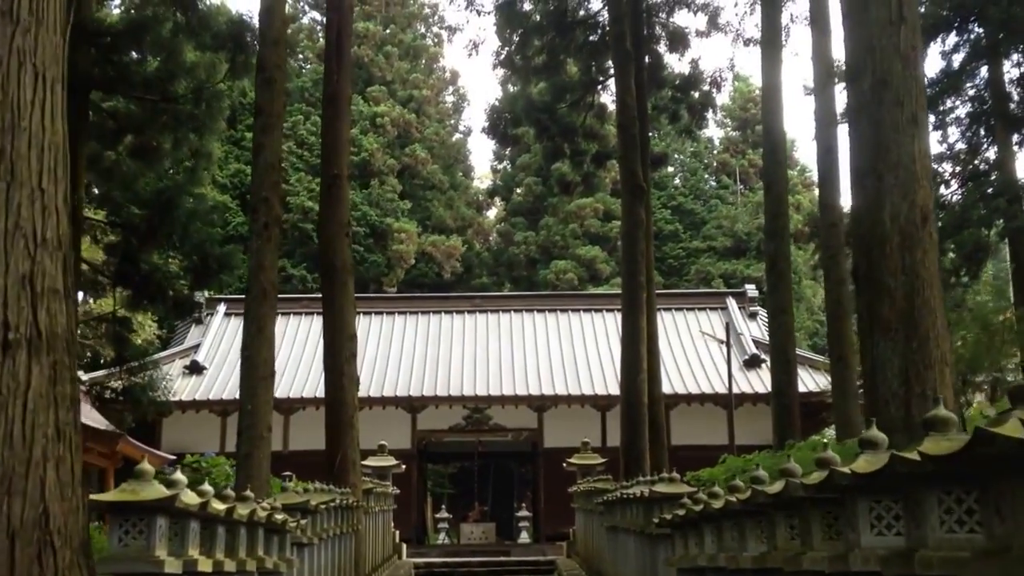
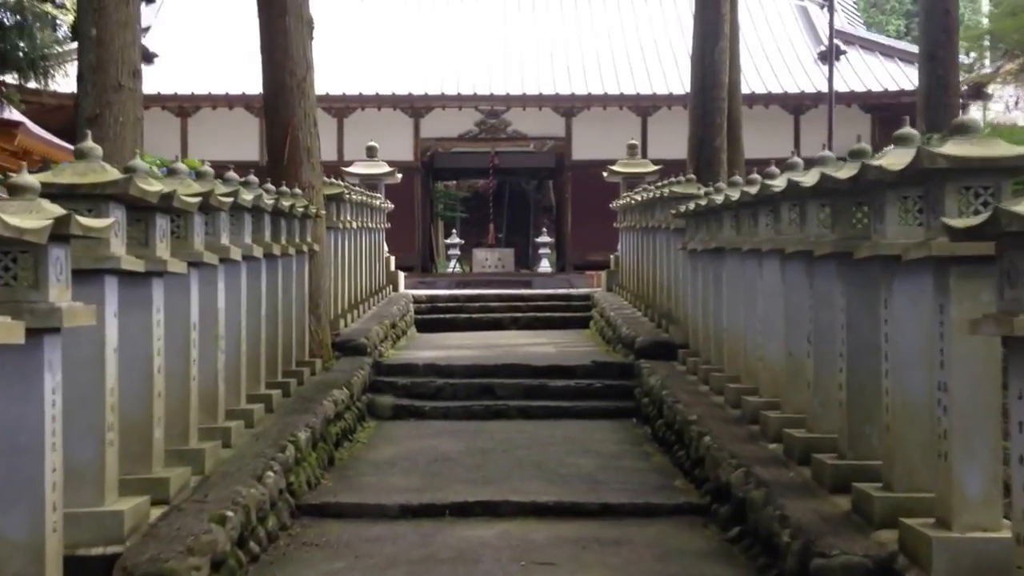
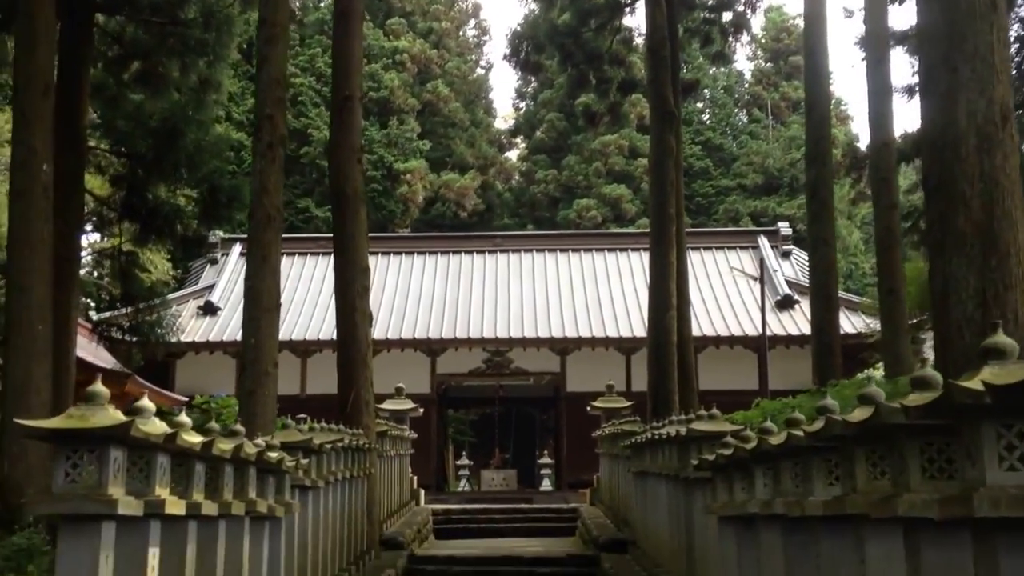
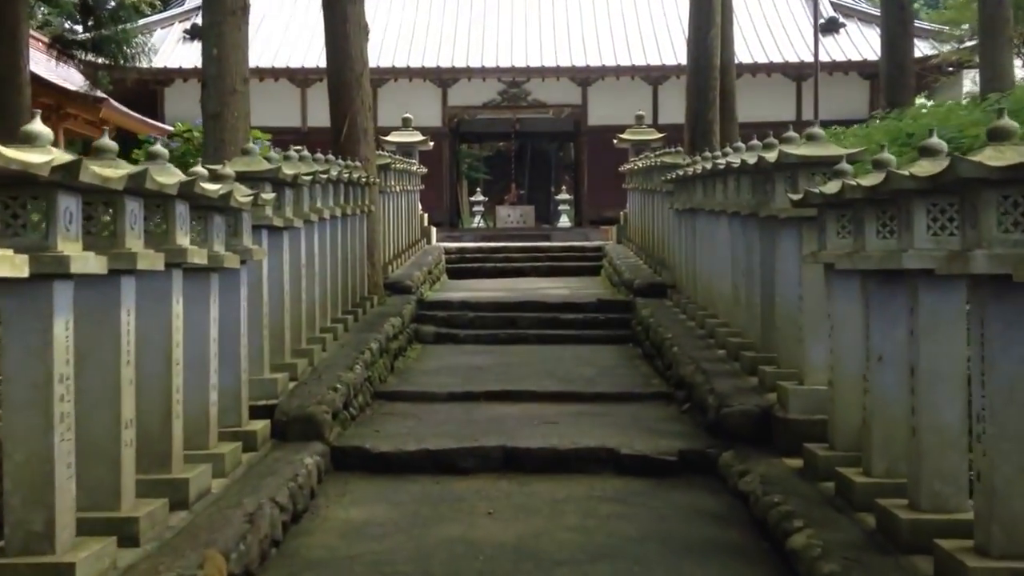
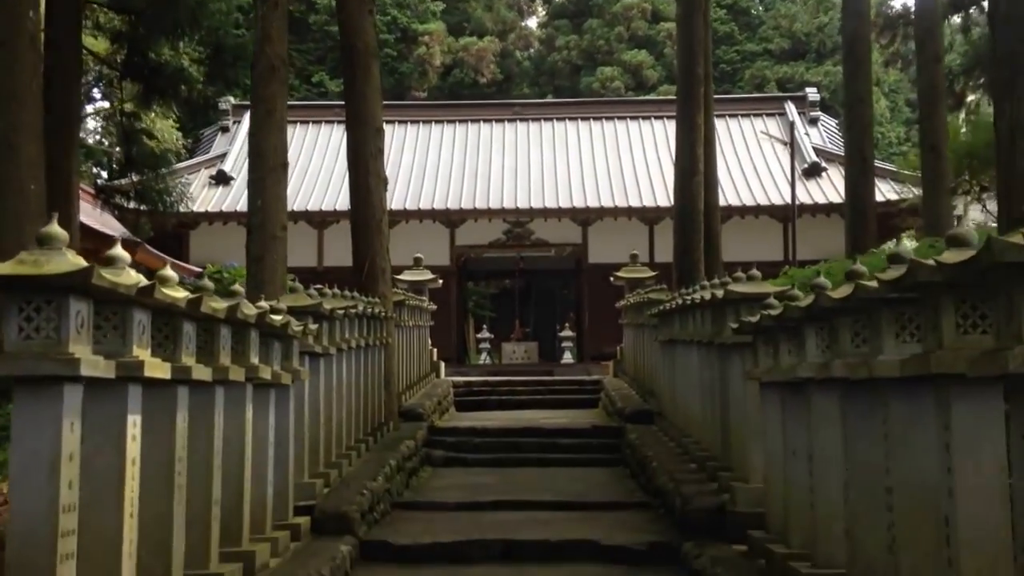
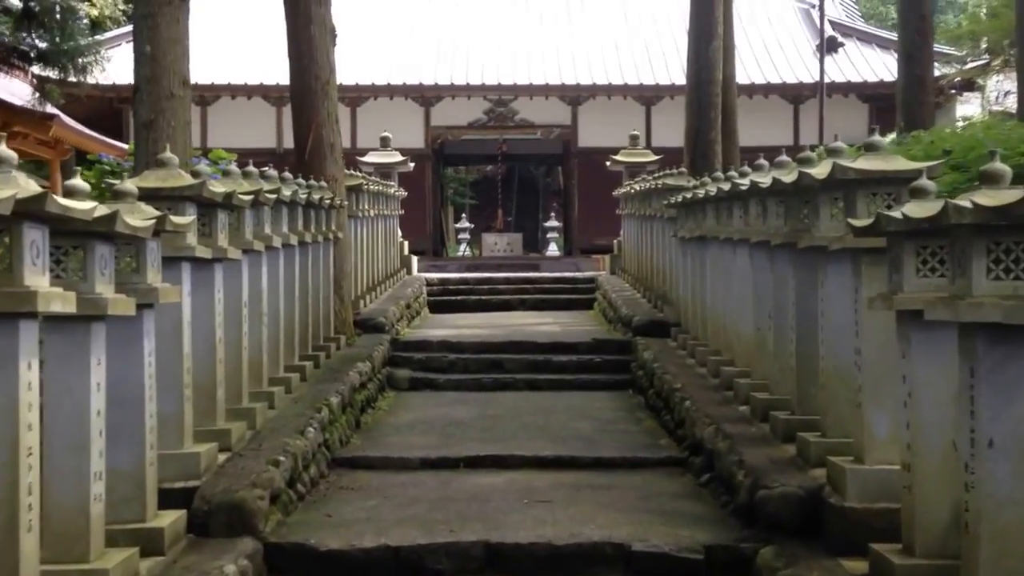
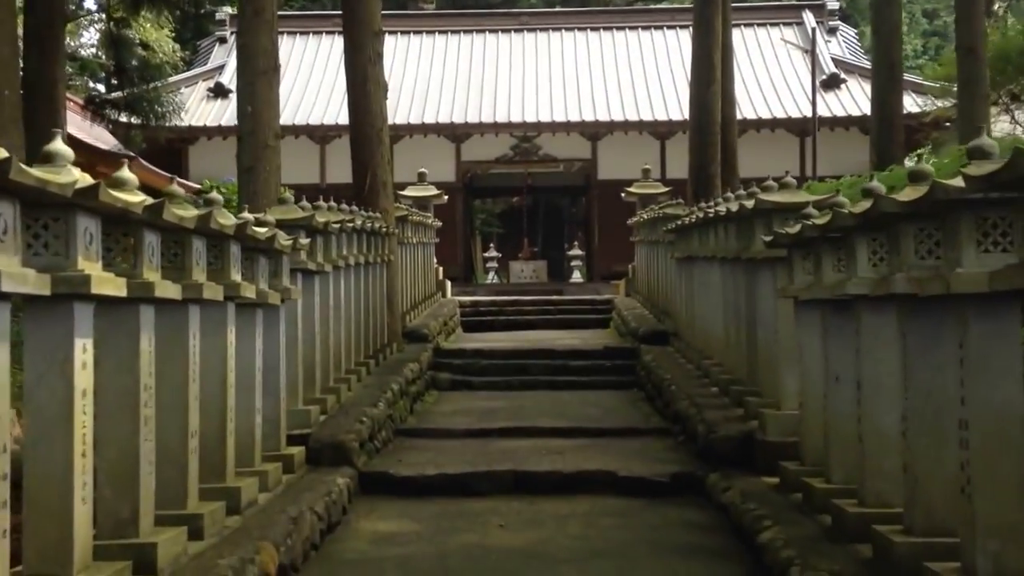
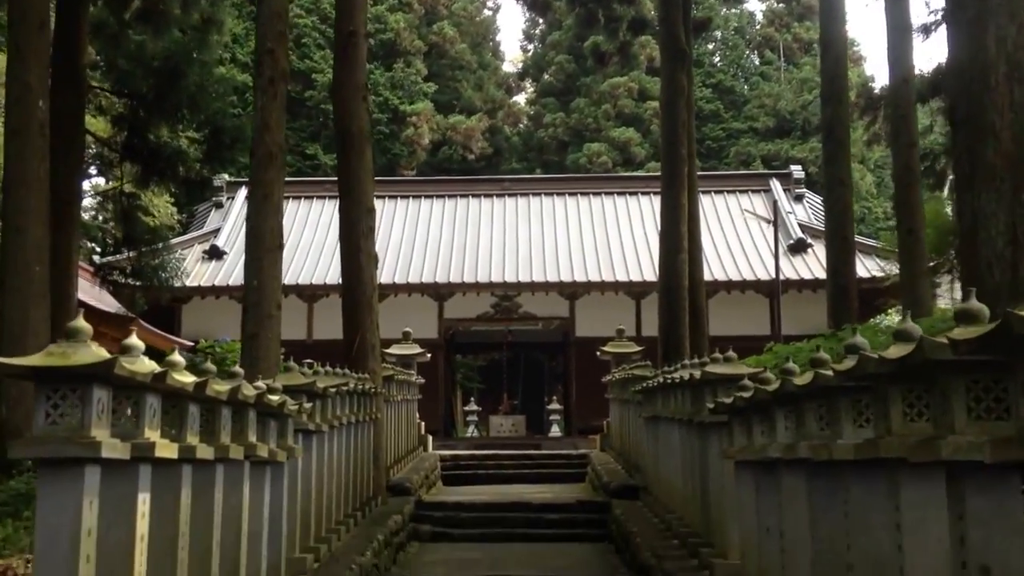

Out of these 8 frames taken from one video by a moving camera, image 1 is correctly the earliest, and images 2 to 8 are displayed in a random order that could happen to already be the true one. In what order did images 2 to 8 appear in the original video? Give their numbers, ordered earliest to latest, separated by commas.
3, 8, 5, 7, 4, 6, 2
